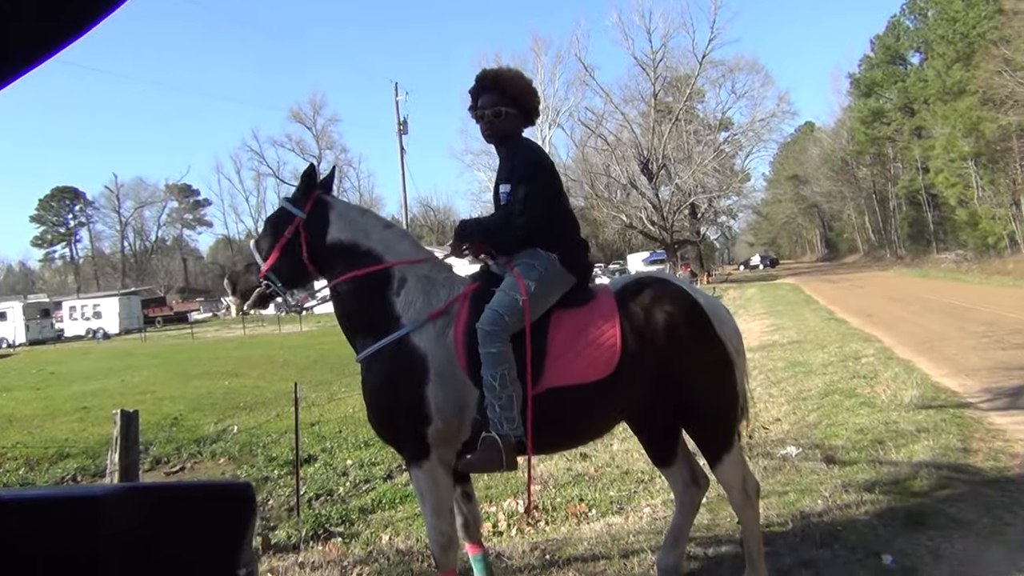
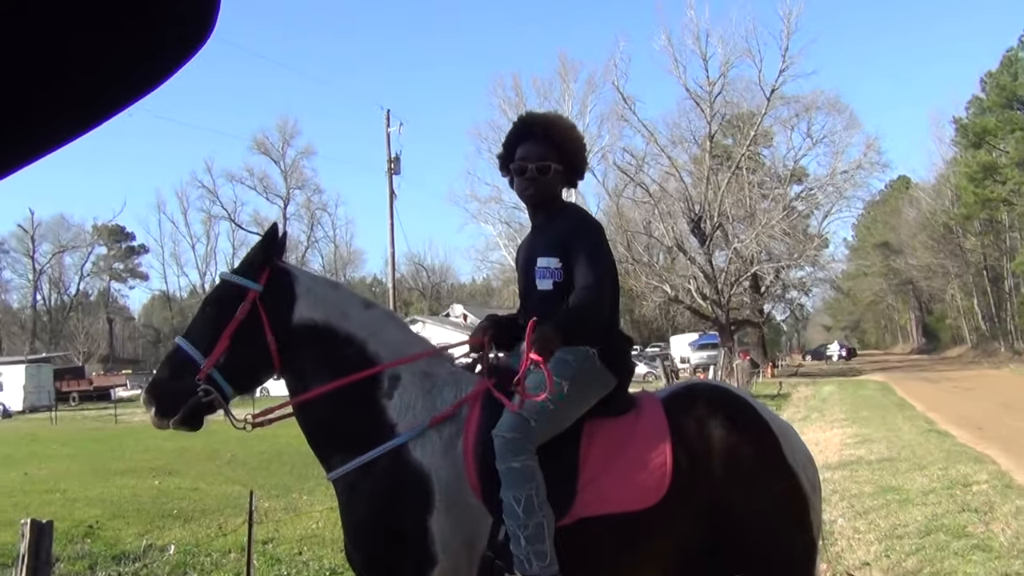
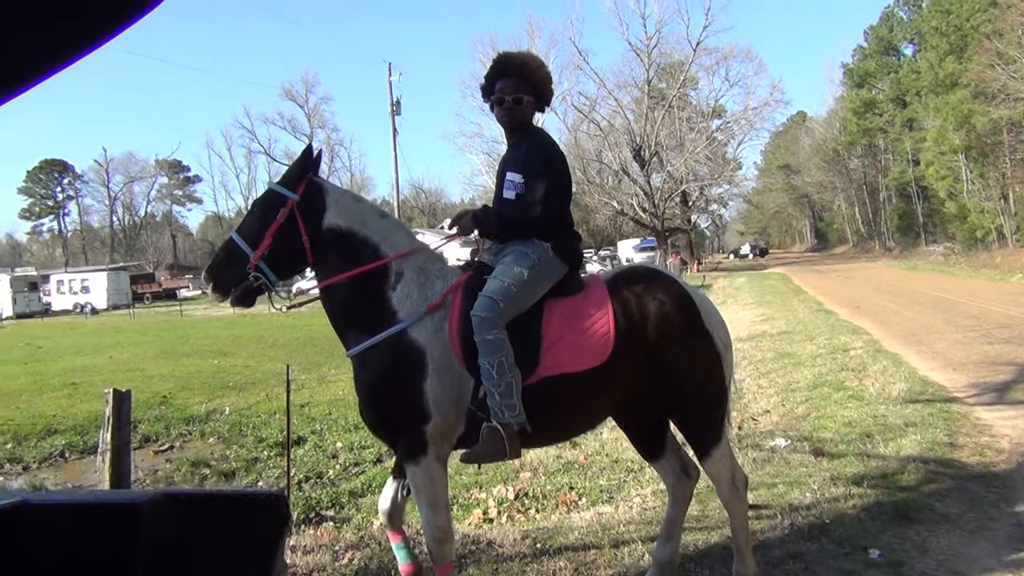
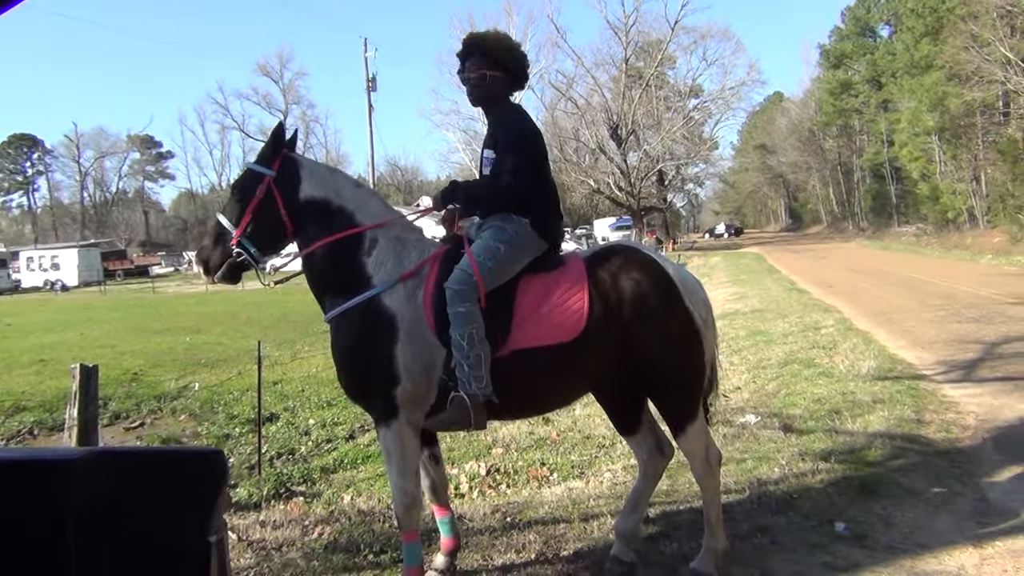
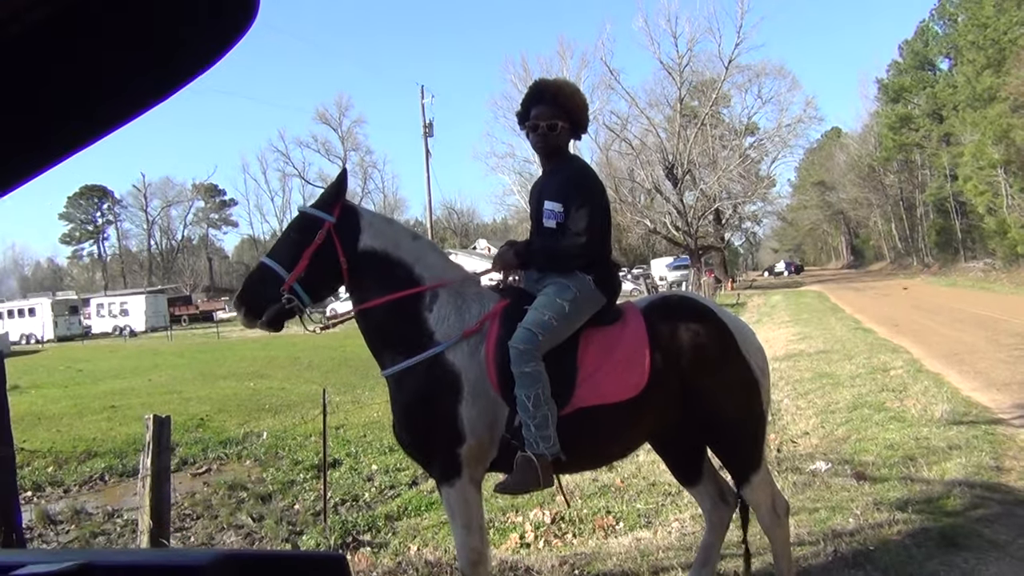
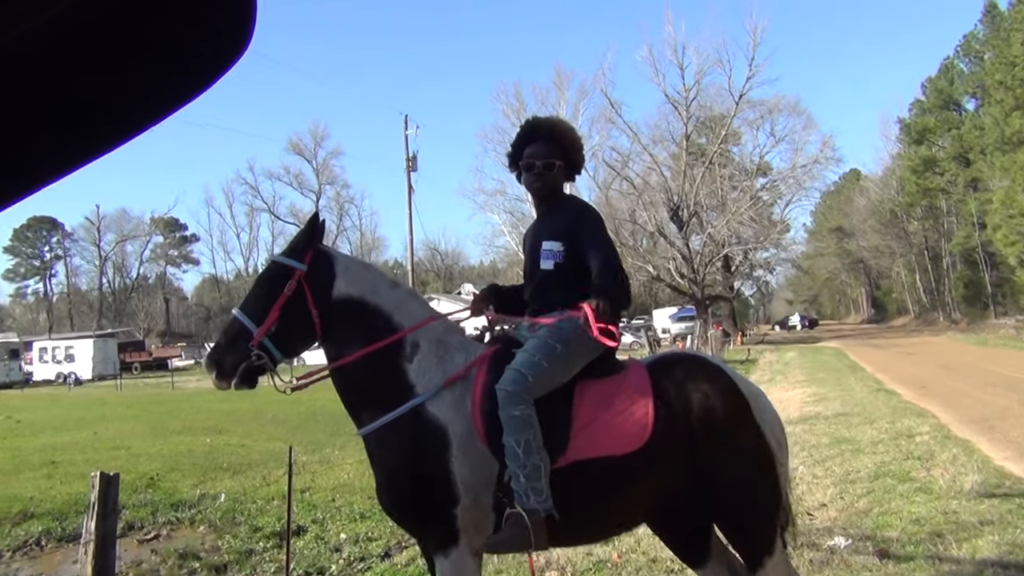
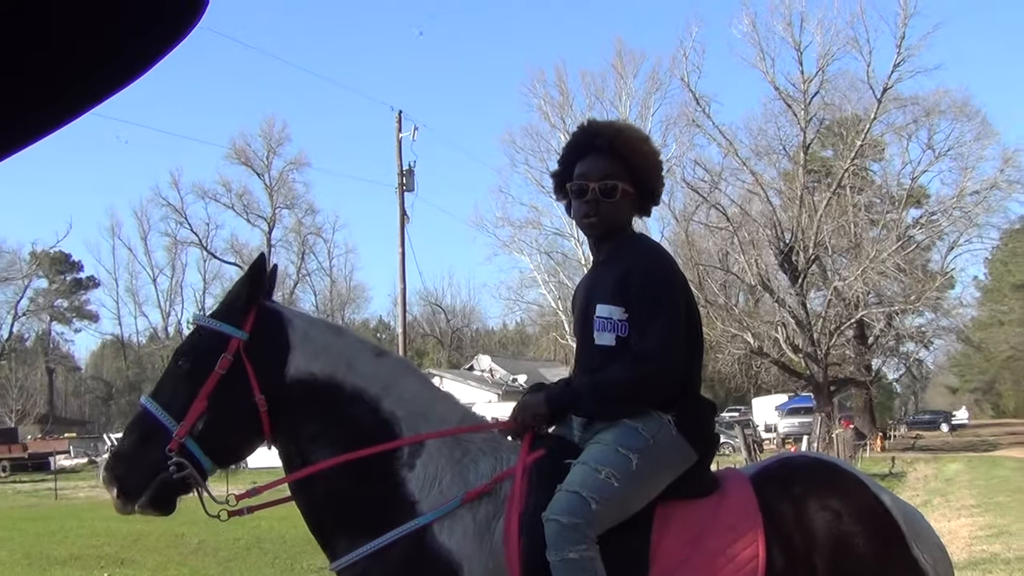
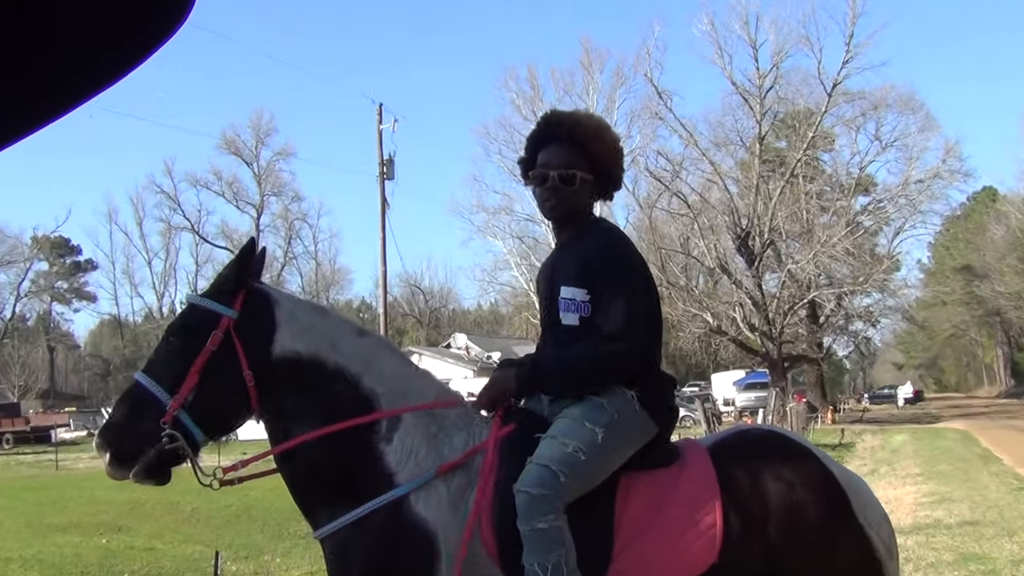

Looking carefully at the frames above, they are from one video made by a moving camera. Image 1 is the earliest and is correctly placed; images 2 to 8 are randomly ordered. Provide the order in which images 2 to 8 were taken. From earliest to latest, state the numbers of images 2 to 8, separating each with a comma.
4, 3, 5, 6, 2, 8, 7
